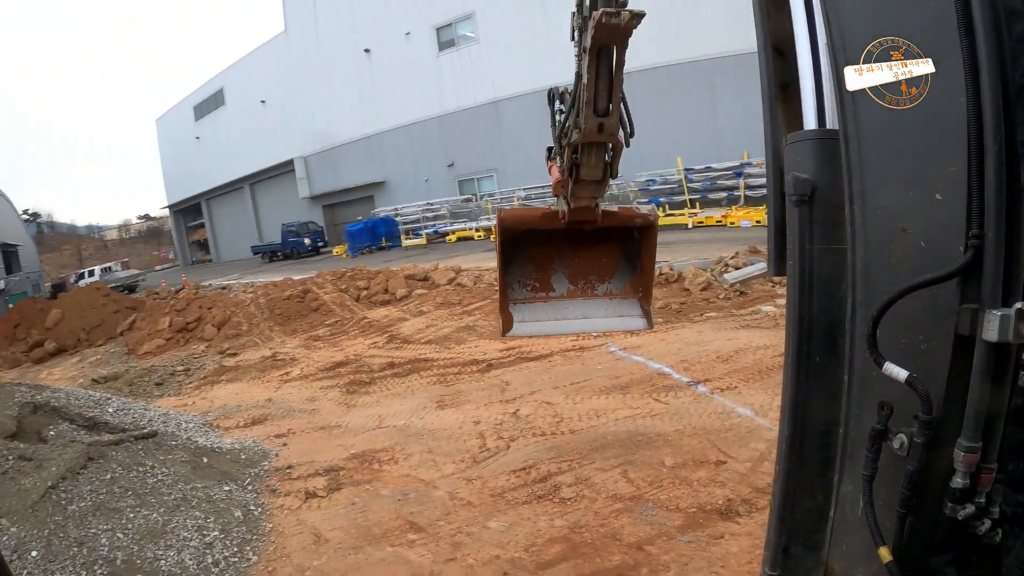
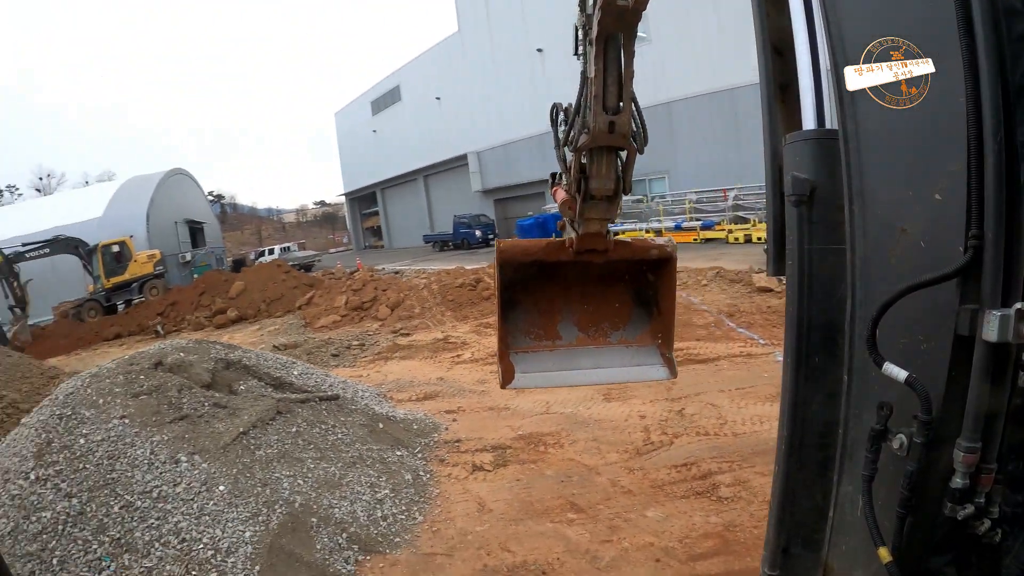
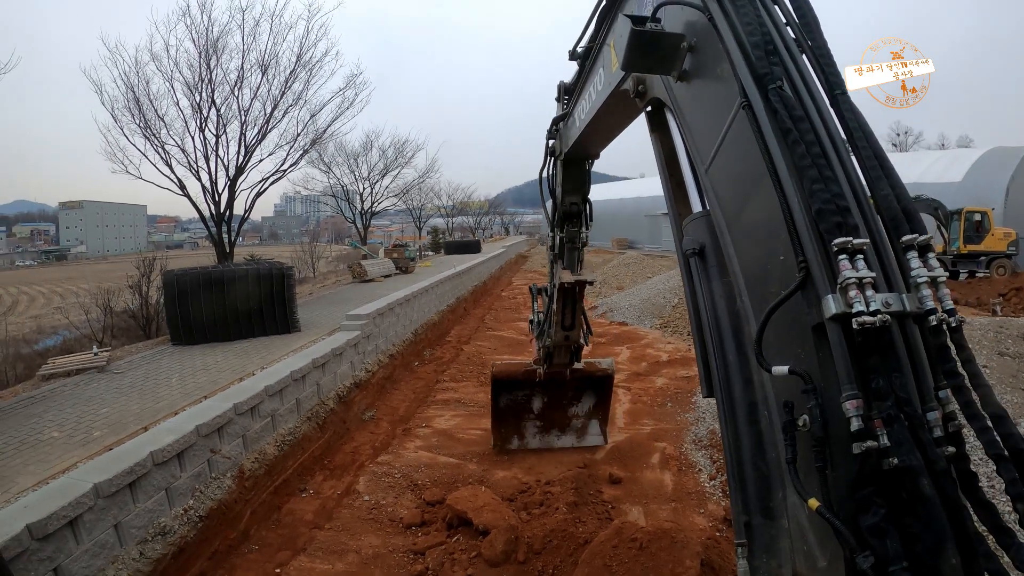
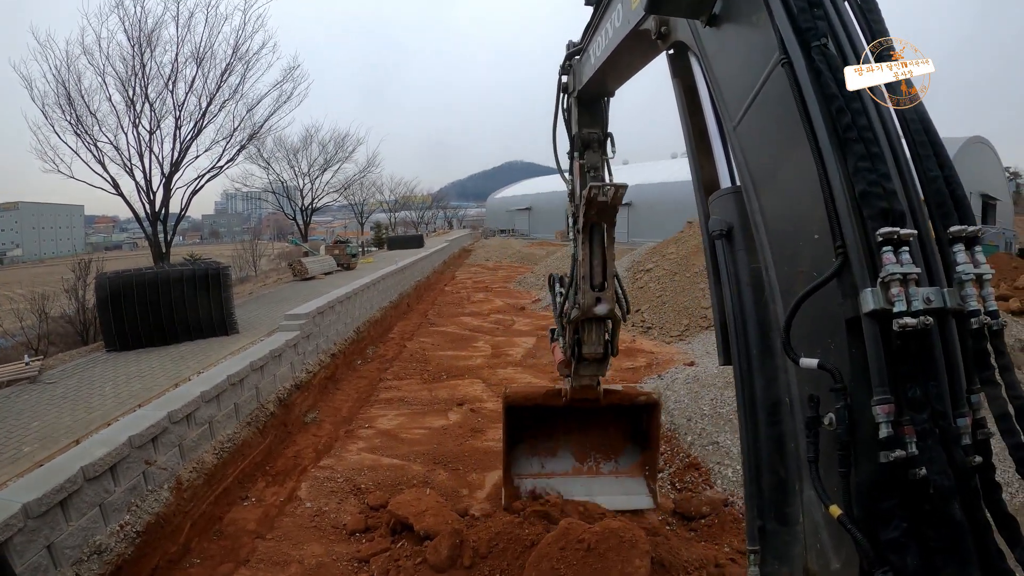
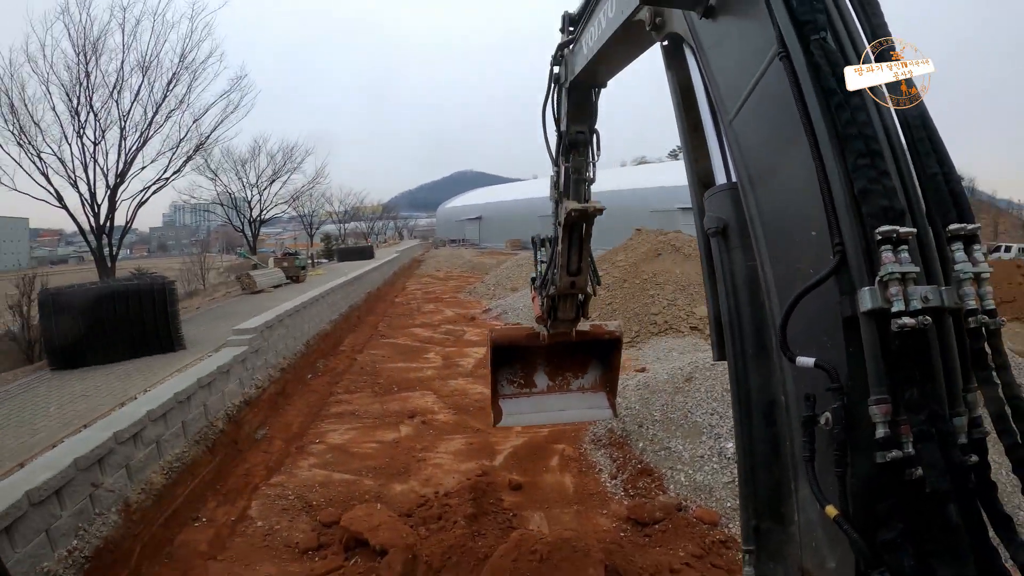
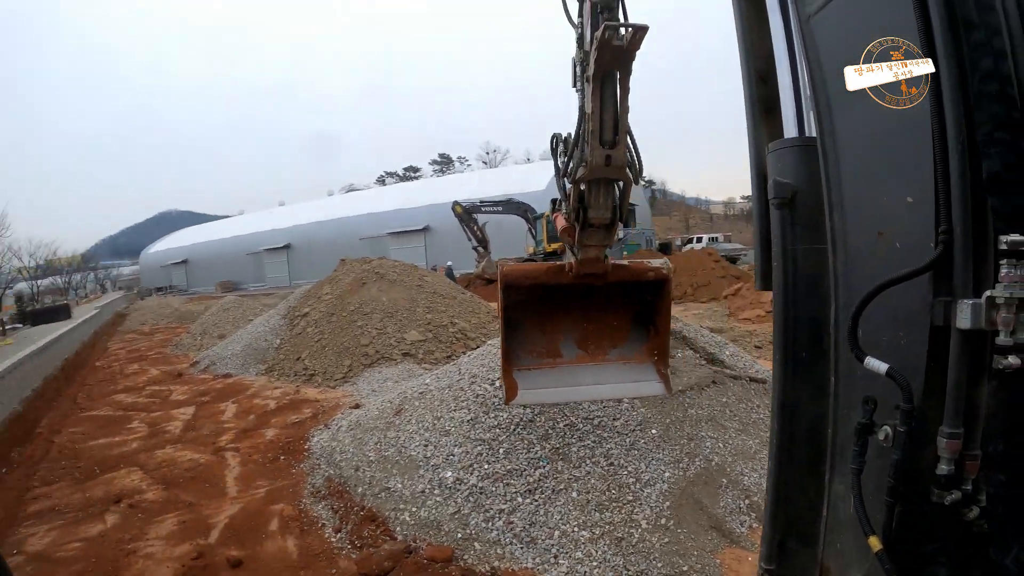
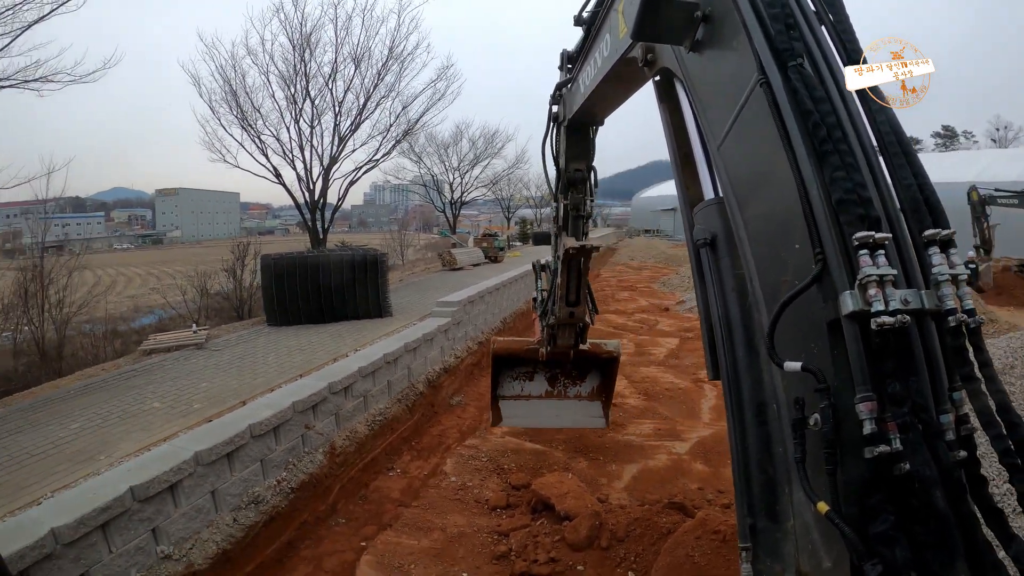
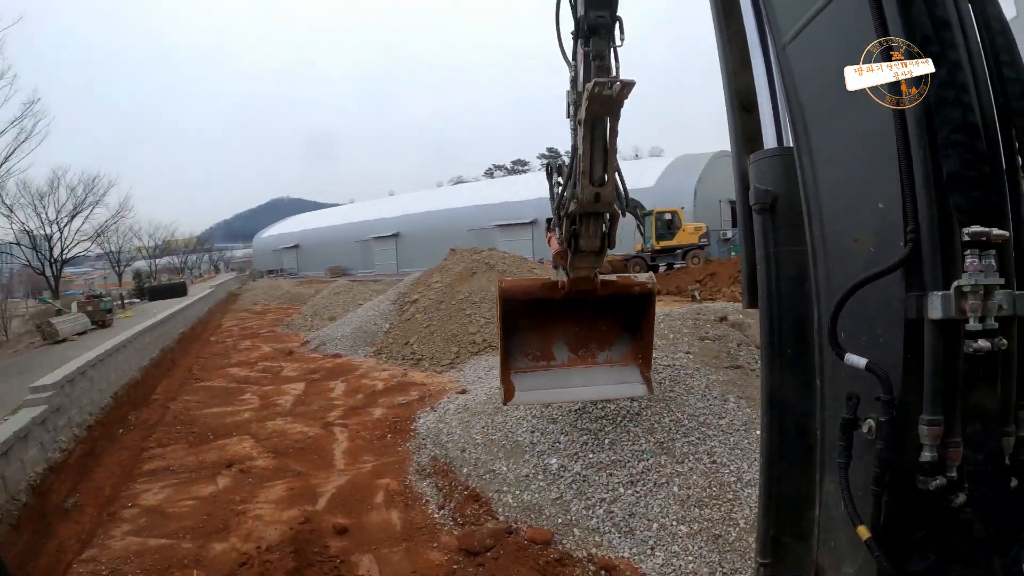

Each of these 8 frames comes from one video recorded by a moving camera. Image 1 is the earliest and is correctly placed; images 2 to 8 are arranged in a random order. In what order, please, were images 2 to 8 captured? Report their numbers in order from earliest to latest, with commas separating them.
2, 6, 8, 5, 3, 4, 7
